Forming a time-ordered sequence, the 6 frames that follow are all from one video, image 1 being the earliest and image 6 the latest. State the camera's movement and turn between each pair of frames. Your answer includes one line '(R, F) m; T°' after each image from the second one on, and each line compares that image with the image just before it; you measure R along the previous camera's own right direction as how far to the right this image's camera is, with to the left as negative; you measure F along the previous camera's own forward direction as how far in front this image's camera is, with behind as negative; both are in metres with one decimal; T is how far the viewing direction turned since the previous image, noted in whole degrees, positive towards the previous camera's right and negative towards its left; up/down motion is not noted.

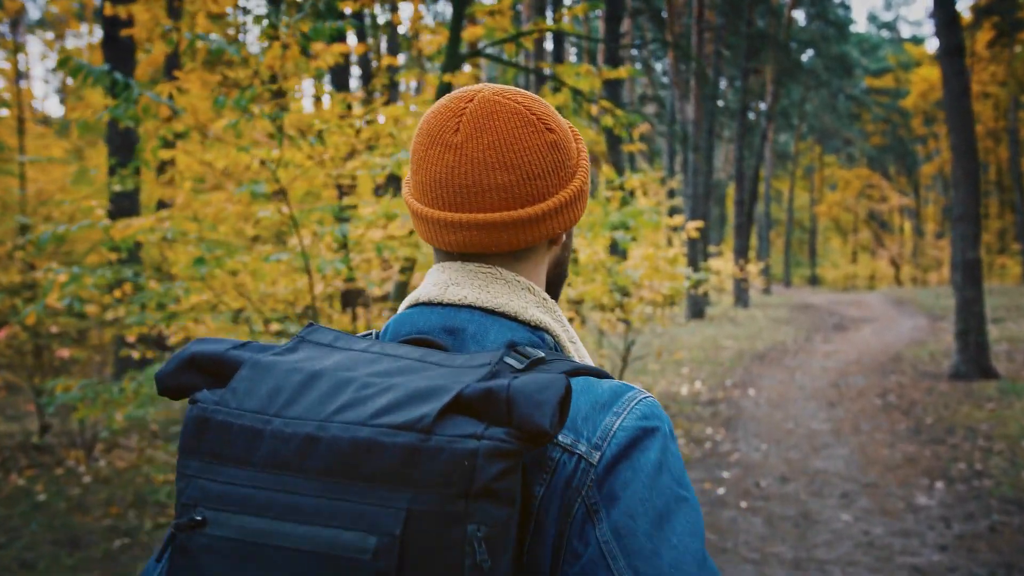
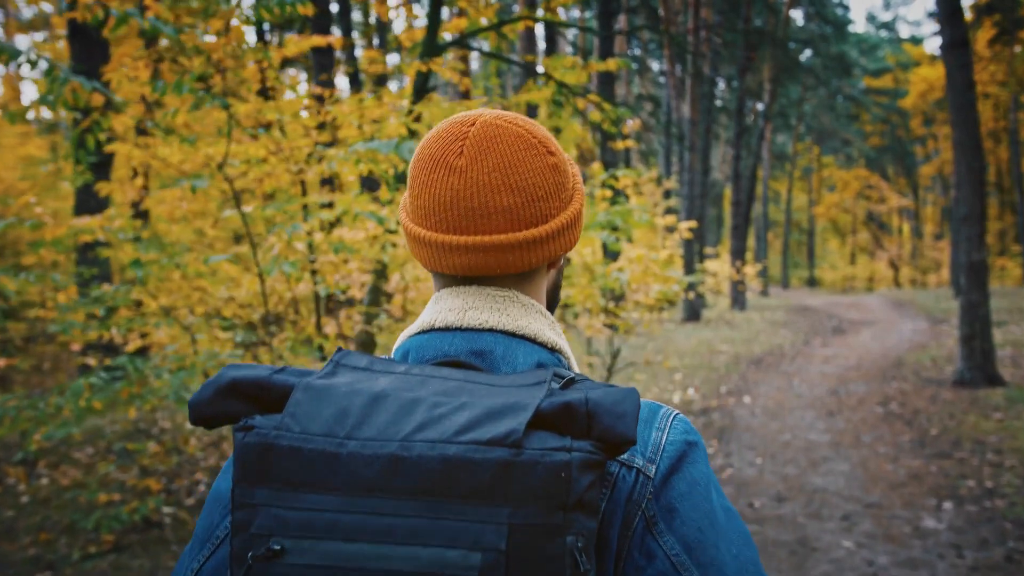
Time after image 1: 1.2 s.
(+0.1, +0.3) m; 0°
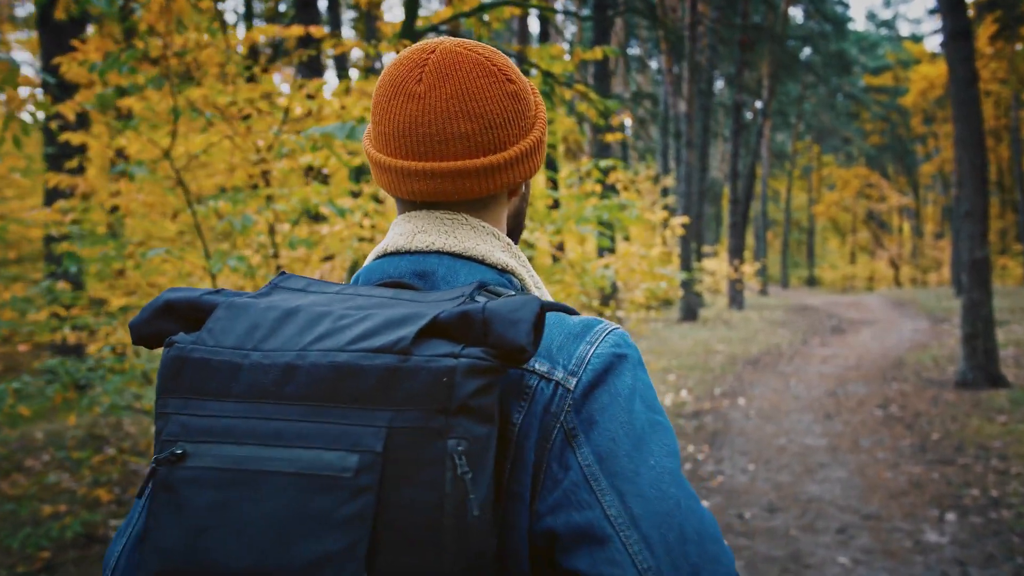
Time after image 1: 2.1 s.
(+0.2, +0.3) m; 0°
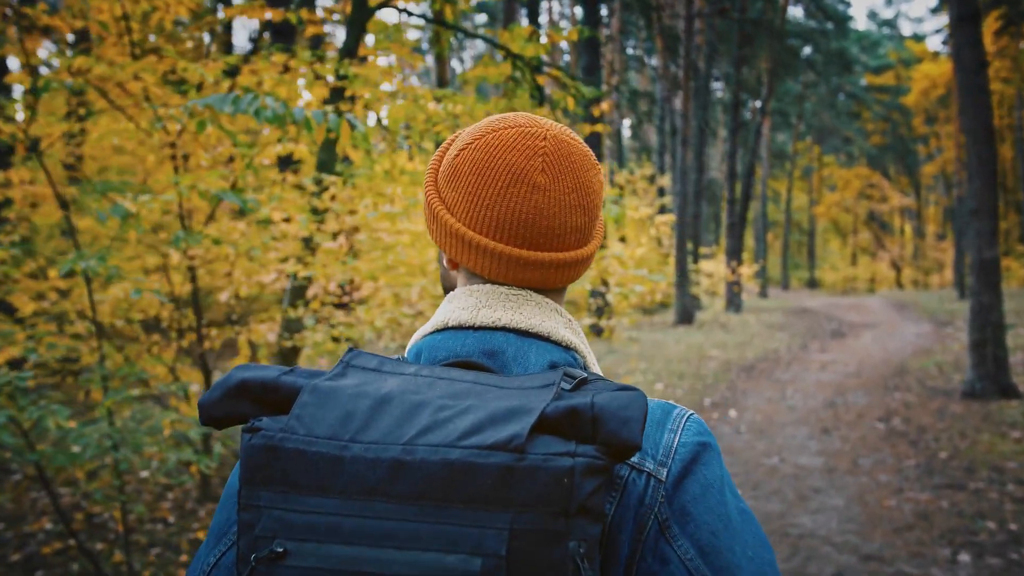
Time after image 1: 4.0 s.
(+0.3, +0.5) m; 0°
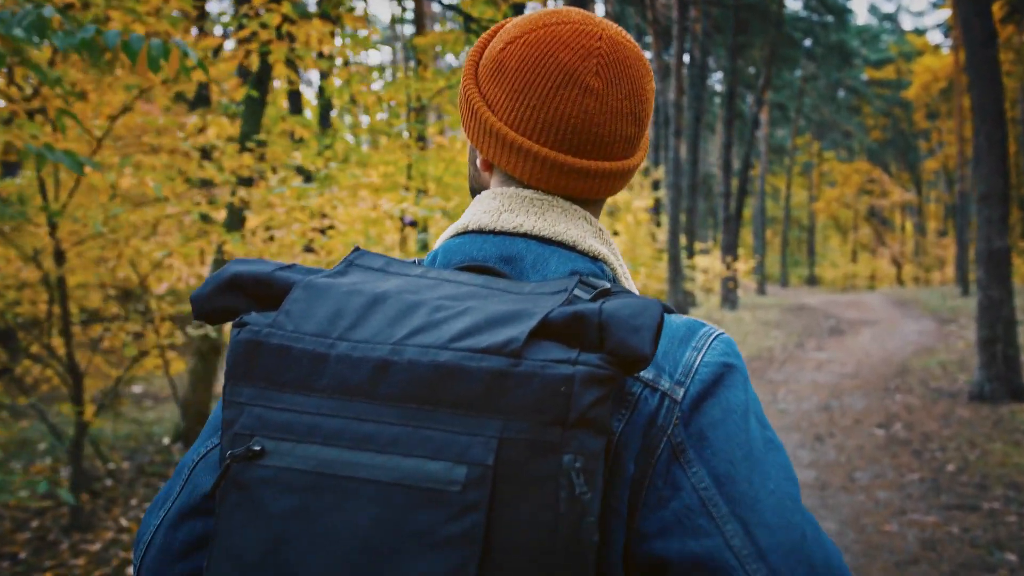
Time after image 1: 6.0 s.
(+0.3, +0.6) m; 0°
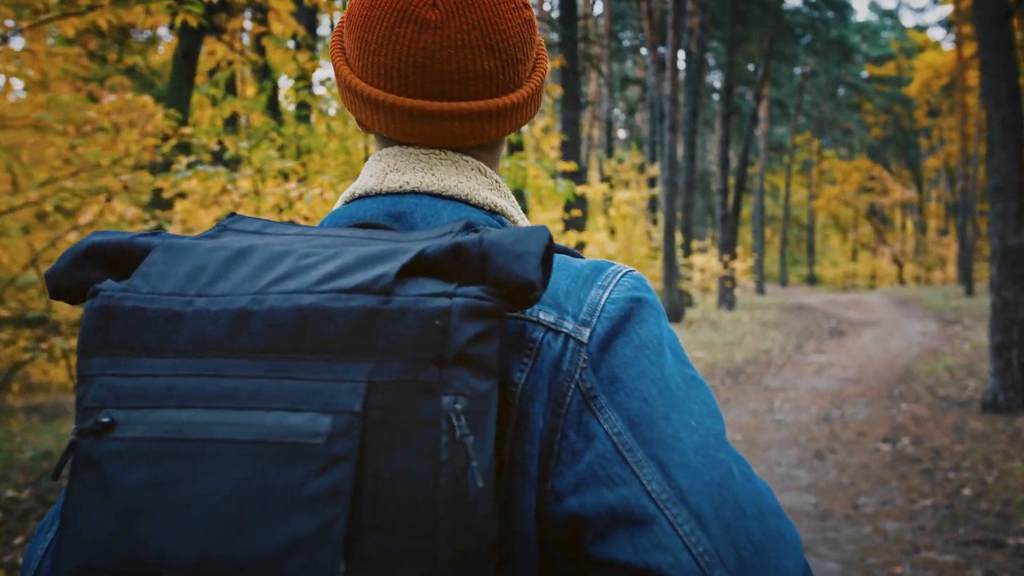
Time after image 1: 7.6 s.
(+0.2, +0.5) m; 0°
